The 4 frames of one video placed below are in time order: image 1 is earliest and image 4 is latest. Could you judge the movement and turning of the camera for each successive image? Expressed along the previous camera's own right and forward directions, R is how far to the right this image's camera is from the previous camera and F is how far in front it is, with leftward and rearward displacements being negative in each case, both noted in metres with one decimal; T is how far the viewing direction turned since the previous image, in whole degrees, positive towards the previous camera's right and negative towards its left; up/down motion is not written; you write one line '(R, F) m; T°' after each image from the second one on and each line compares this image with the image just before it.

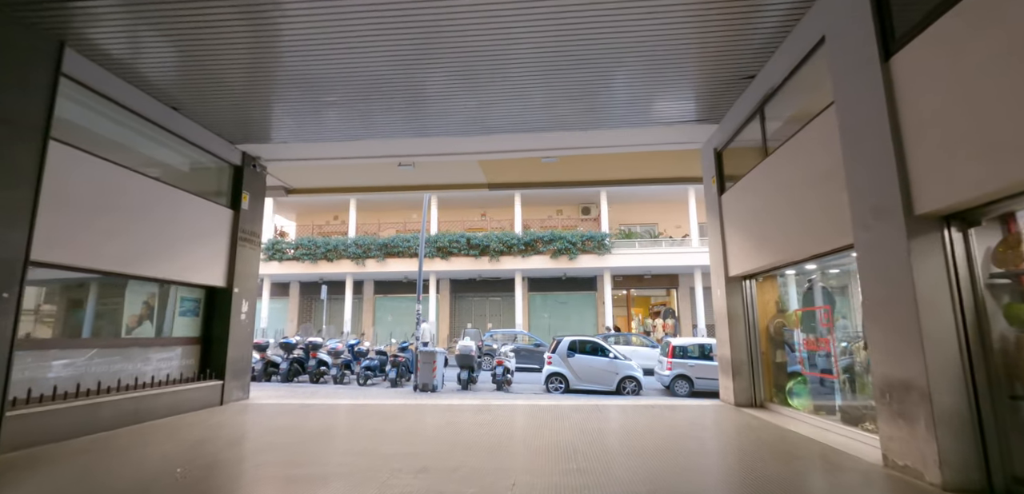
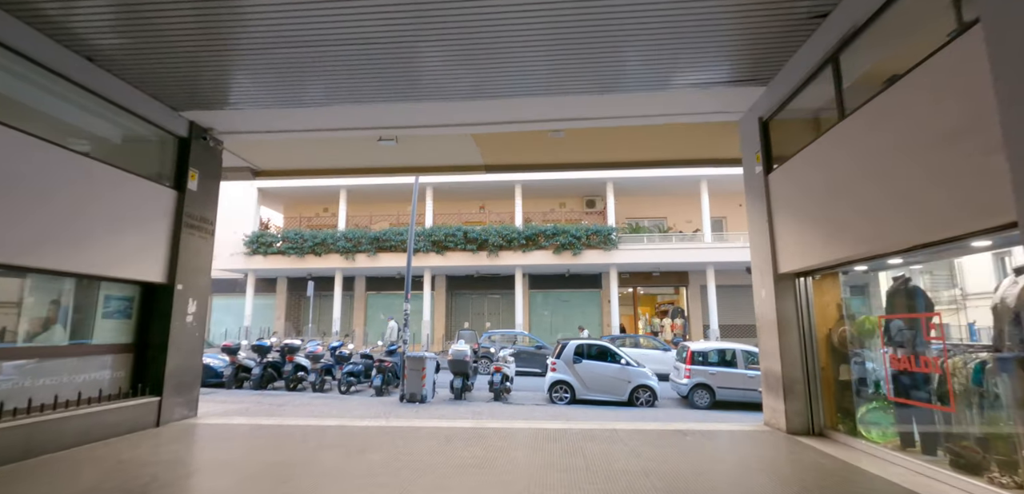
(0.0, +1.3) m; 0°
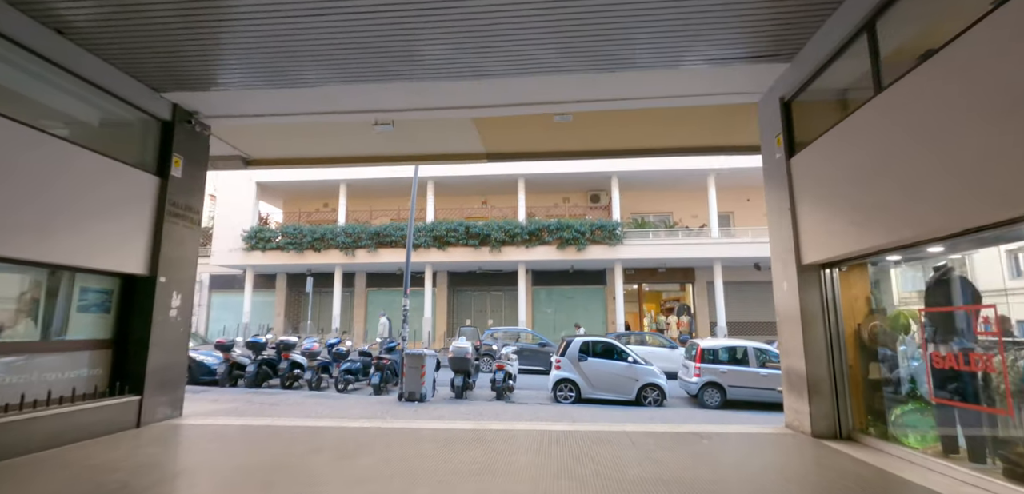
(0.0, +0.4) m; 0°
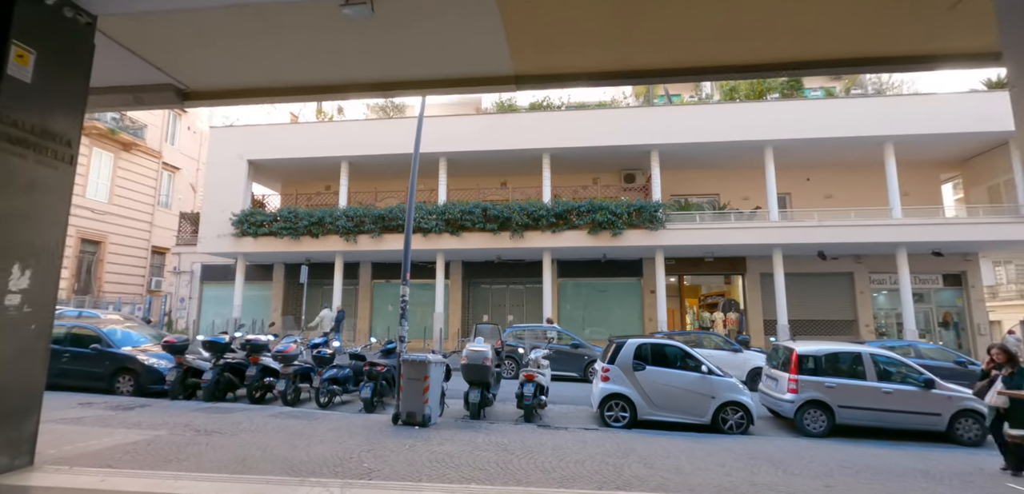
(-0.3, +2.5) m; -2°
